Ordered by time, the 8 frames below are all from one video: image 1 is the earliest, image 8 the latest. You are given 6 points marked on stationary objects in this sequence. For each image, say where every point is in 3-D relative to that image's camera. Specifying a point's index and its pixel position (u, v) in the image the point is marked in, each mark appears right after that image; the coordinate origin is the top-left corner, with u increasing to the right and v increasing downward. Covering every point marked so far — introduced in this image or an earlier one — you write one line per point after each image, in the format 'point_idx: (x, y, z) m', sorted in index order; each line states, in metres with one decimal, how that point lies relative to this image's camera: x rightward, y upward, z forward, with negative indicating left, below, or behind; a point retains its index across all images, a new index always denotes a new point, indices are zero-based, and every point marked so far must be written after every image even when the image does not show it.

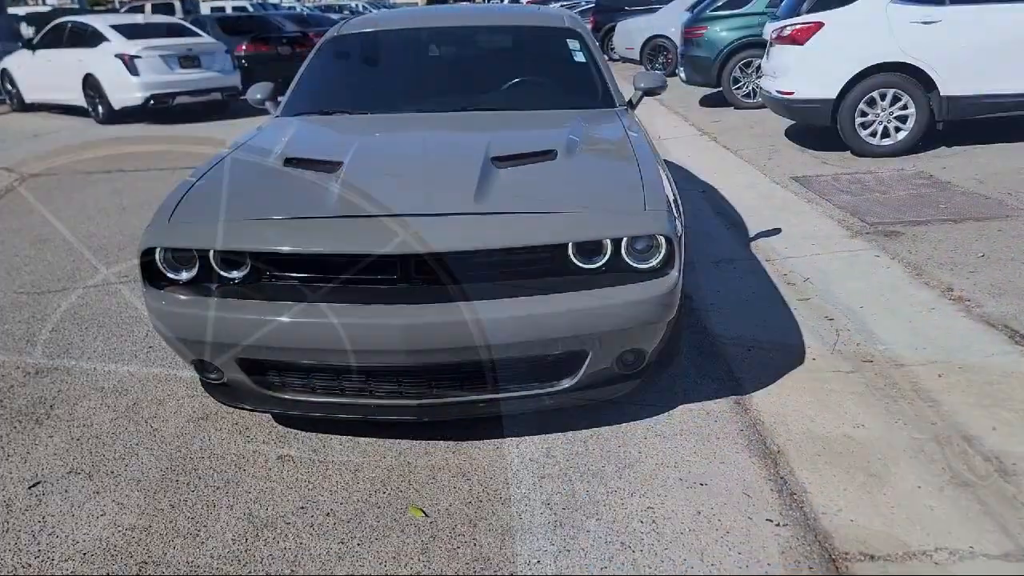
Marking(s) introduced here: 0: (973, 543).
0: (+1.4, -0.8, +2.5) m
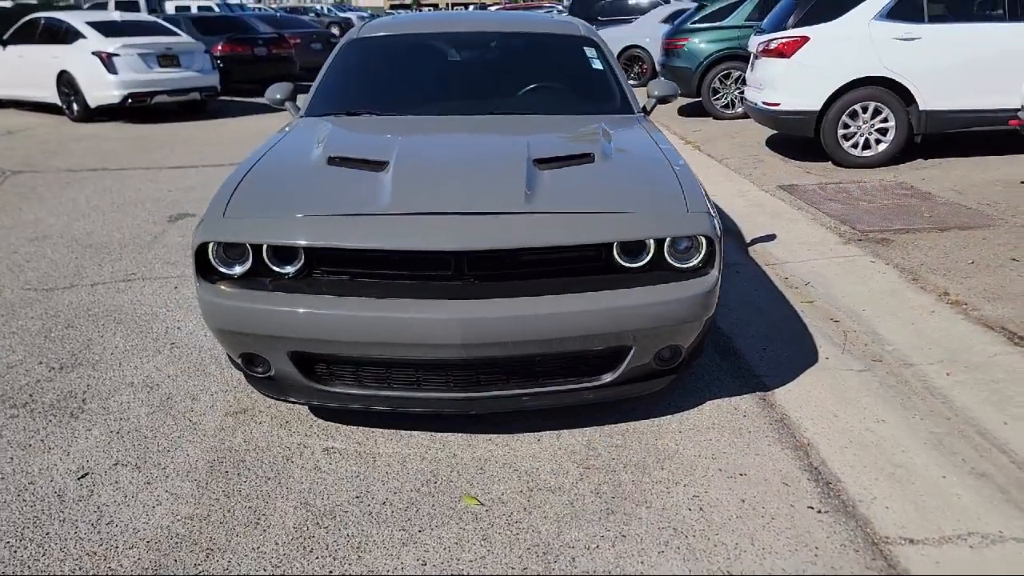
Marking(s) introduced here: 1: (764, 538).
0: (+1.6, -0.8, +2.7) m
1: (+0.8, -0.8, +2.6) m
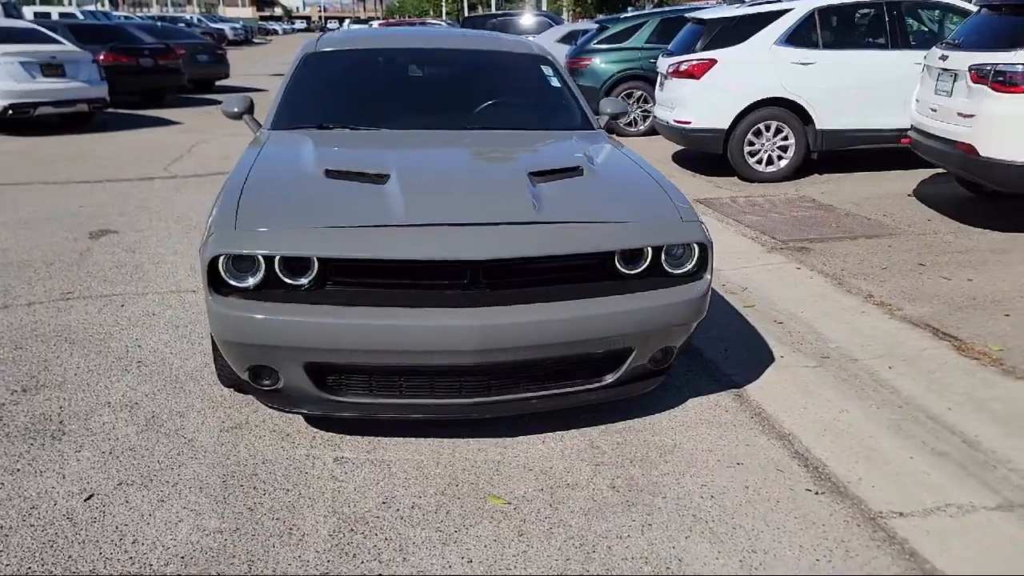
0: (+1.7, -0.8, +3.0) m
1: (+0.9, -0.8, +2.8) m
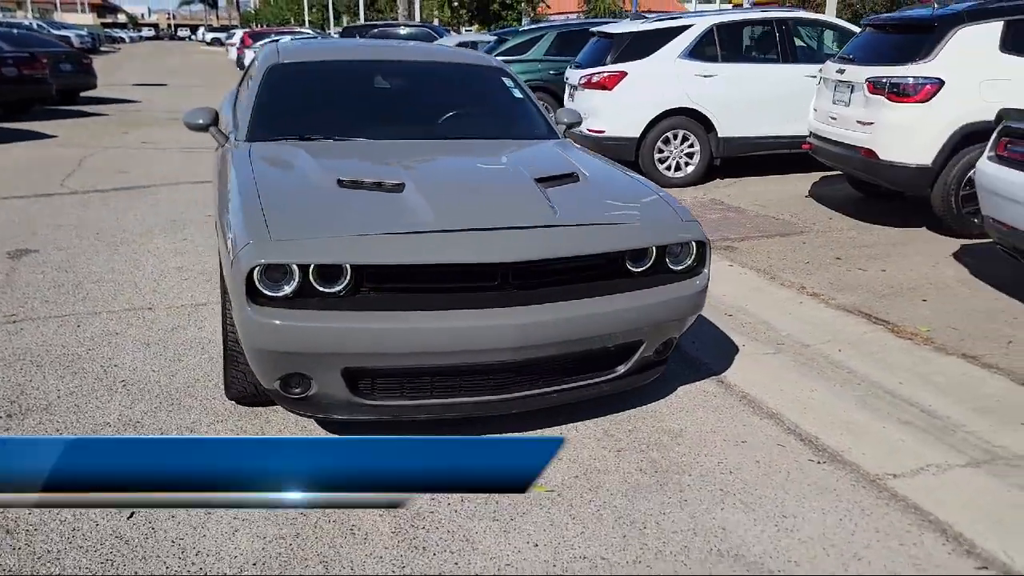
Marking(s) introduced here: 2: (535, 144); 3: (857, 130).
0: (+1.8, -0.7, +3.4) m
1: (+1.0, -0.7, +3.1) m
2: (+0.1, +0.8, +4.7) m
3: (+2.9, +1.3, +7.0) m
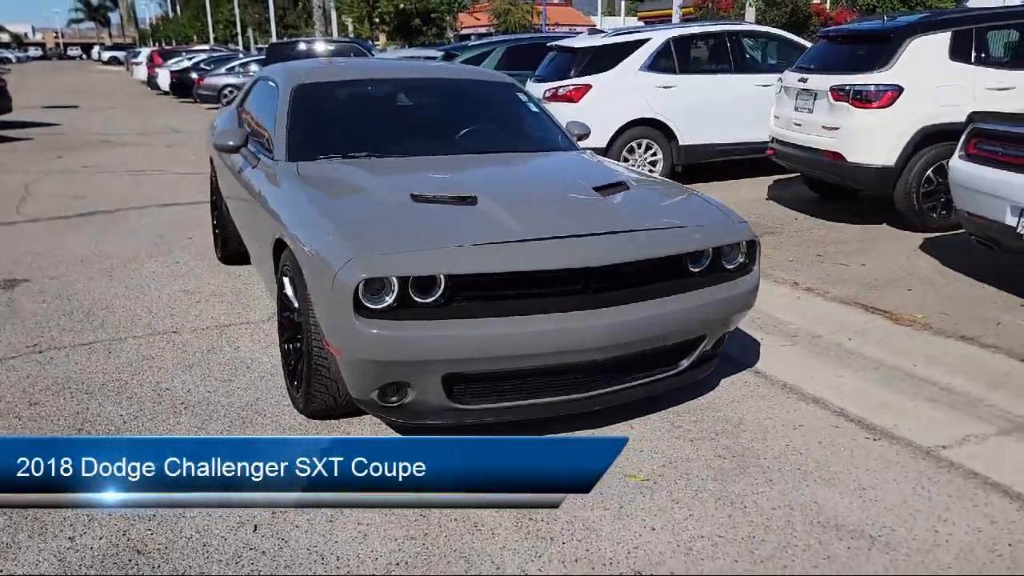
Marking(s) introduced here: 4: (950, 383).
0: (+2.1, -0.6, +3.8) m
1: (+1.4, -0.7, +3.4) m
2: (+0.3, +0.8, +4.9) m
3: (+2.8, +1.4, +7.5) m
4: (+2.3, -0.5, +4.3) m
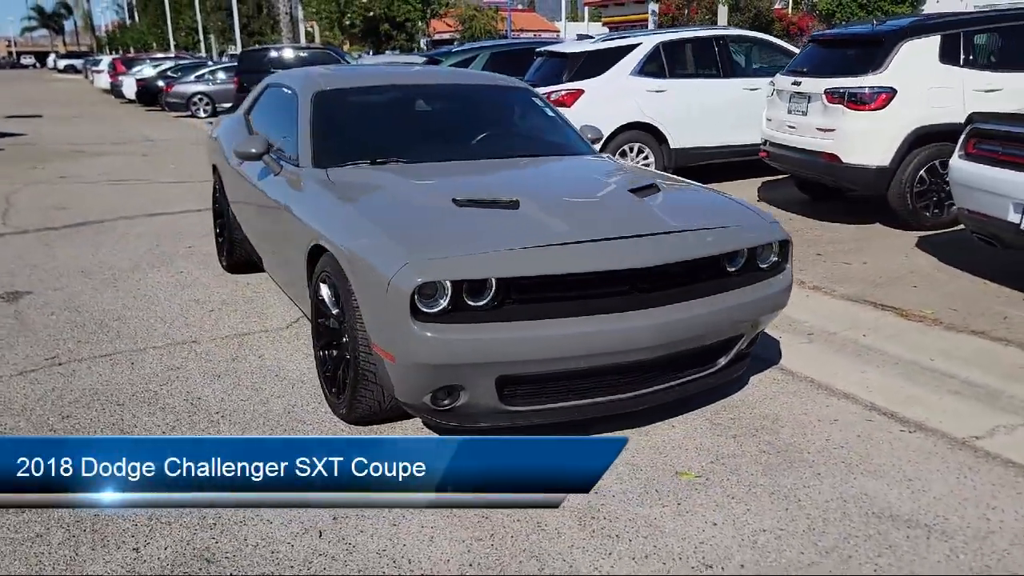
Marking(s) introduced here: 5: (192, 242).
0: (+2.3, -0.6, +3.9) m
1: (+1.6, -0.7, +3.5) m
2: (+0.4, +0.7, +4.9) m
3: (+2.8, +1.4, +7.7) m
4: (+2.4, -0.5, +4.4) m
5: (-3.0, +0.4, +7.8) m
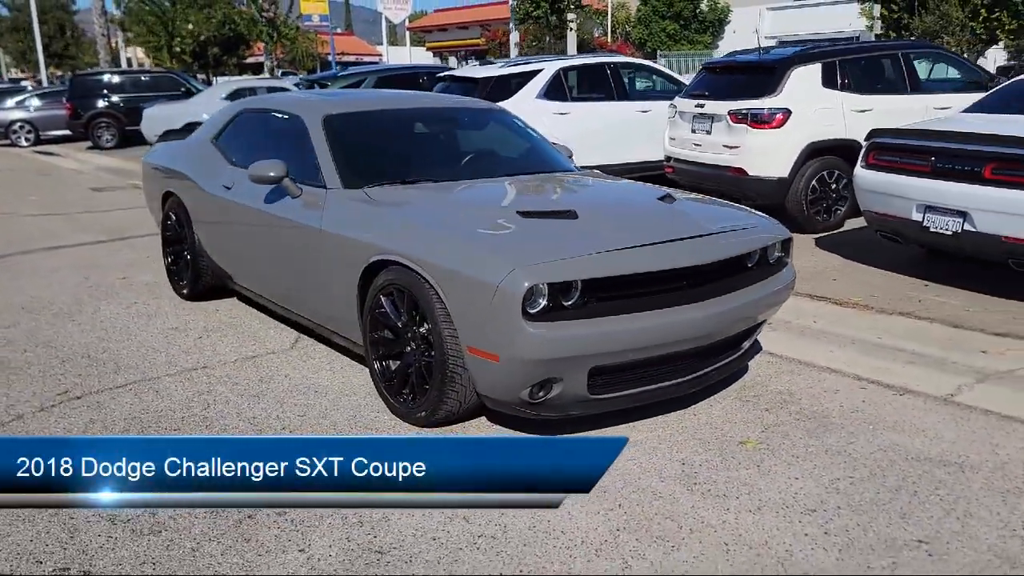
0: (+2.5, -0.5, +4.7) m
1: (+1.9, -0.6, +4.2) m
2: (+0.4, +0.7, +5.3) m
3: (+2.1, +1.4, +8.5) m
4: (+2.5, -0.4, +5.3) m
5: (-3.5, +0.1, +7.5) m
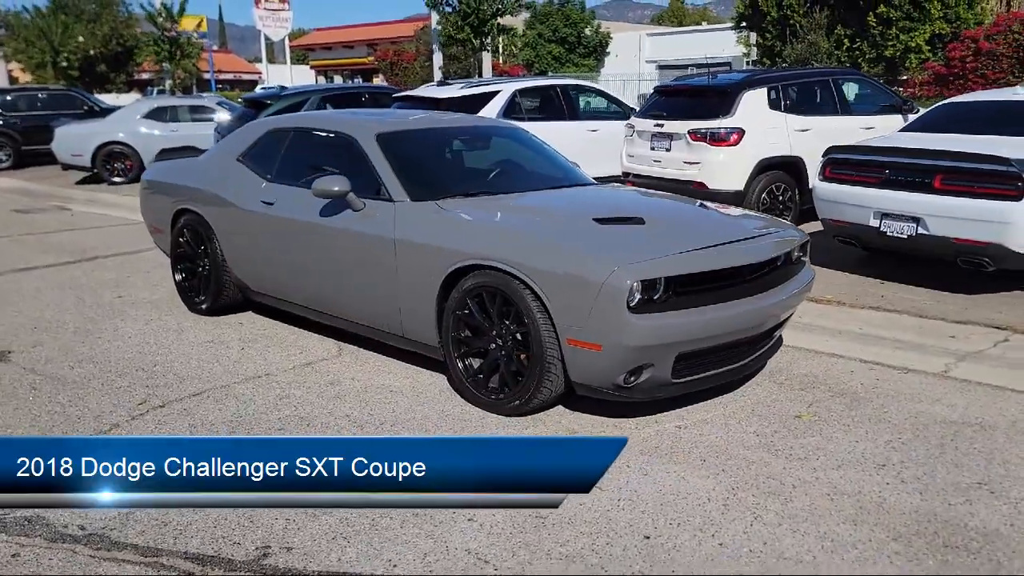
0: (+2.8, -0.5, +5.5) m
1: (+2.3, -0.6, +4.9) m
2: (+0.6, +0.7, +5.8) m
3: (+1.9, +1.3, +9.2) m
4: (+2.7, -0.4, +6.0) m
5: (-3.5, 0.0, +7.5) m
